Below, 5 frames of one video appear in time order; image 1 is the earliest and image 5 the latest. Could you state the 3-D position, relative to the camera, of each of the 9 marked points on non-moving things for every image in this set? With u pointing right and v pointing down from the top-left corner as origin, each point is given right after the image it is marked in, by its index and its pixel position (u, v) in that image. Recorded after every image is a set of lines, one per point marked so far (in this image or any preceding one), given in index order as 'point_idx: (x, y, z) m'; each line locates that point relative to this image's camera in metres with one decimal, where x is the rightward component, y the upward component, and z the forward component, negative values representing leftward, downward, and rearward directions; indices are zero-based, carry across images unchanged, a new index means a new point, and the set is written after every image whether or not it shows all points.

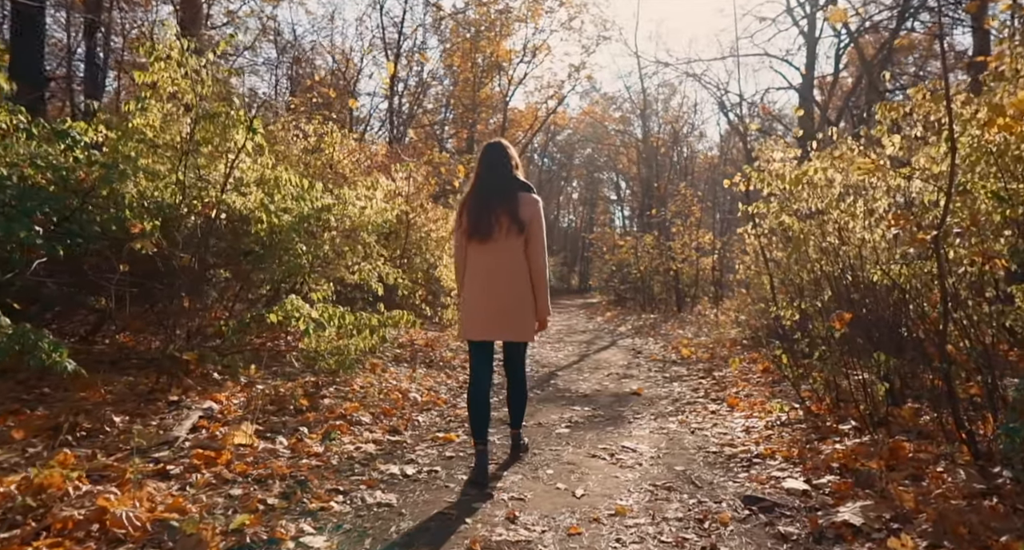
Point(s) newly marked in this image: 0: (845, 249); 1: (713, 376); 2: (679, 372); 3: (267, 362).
0: (+2.3, +0.2, +4.7) m
1: (+2.4, -1.2, +8.1) m
2: (+2.1, -1.2, +8.6) m
3: (-2.3, -0.8, +6.3) m
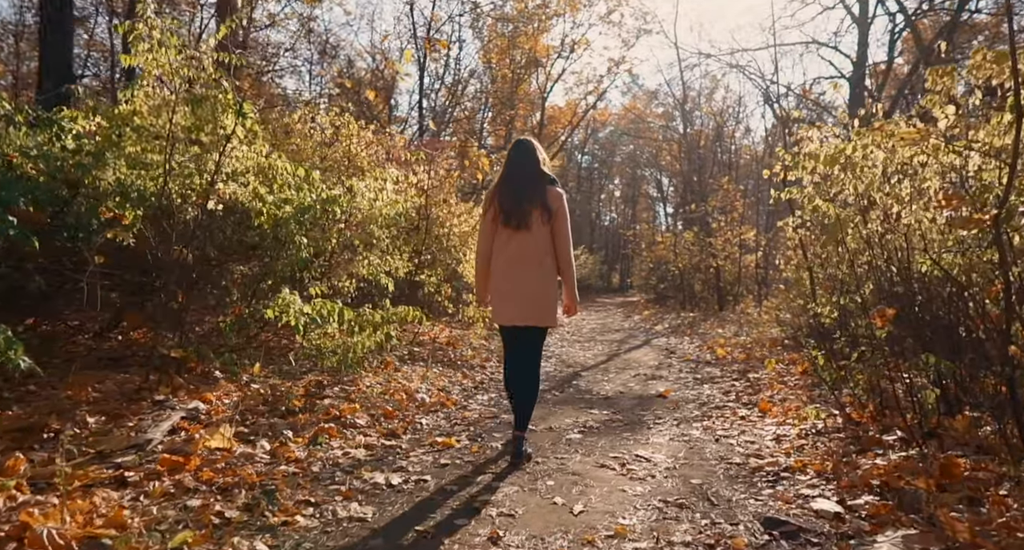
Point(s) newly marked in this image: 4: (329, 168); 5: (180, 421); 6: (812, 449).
0: (+2.3, +0.2, +4.2) m
1: (+2.6, -1.2, +7.5) m
2: (+2.4, -1.2, +8.0) m
3: (-2.2, -0.8, +6.1) m
4: (-2.2, +1.3, +8.1) m
5: (-2.0, -0.9, +4.1) m
6: (+1.9, -1.1, +4.2) m
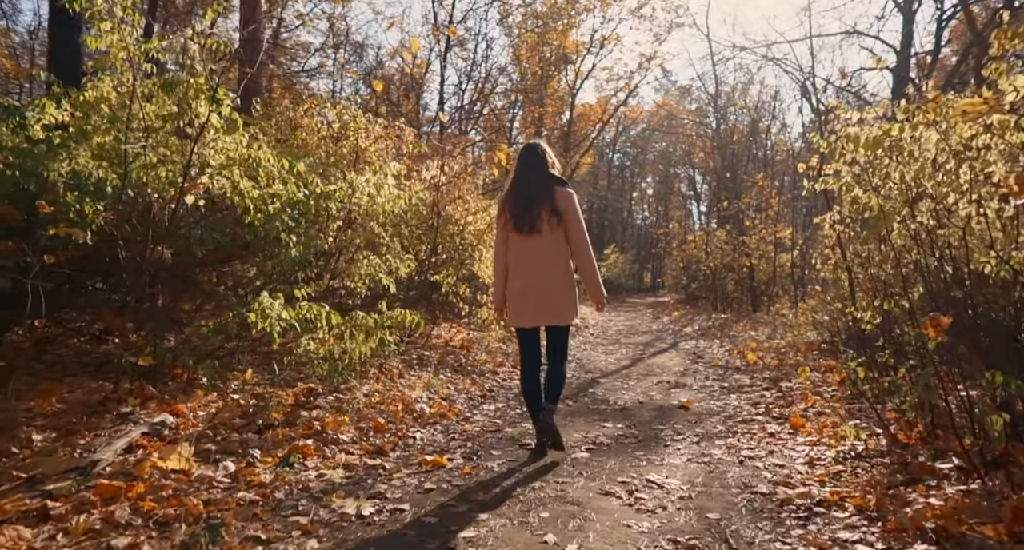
0: (+2.3, +0.2, +3.6) m
1: (+2.7, -1.2, +6.9) m
2: (+2.5, -1.2, +7.4) m
3: (-2.1, -0.8, +5.7) m
4: (-2.0, +1.3, +7.7) m
5: (-2.1, -0.9, +3.7) m
6: (+1.8, -1.1, +3.7) m
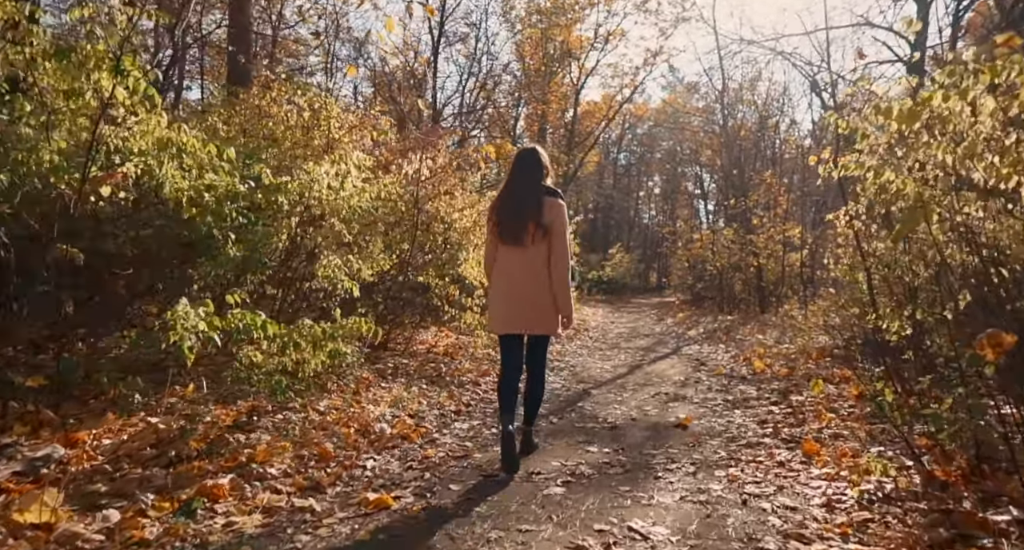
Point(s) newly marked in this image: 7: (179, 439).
0: (+2.1, +0.2, +2.9) m
1: (+2.6, -1.2, +6.2) m
2: (+2.3, -1.2, +6.7) m
3: (-2.3, -0.8, +5.1) m
4: (-2.2, +1.3, +7.1) m
5: (-2.3, -0.9, +3.0) m
6: (+1.6, -1.1, +3.0) m
7: (-1.9, -0.9, +3.8) m
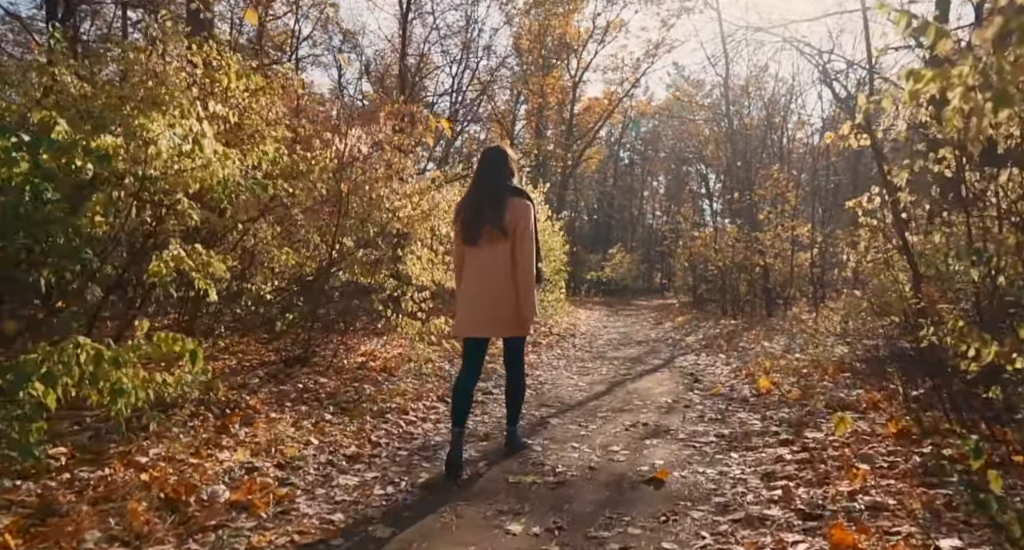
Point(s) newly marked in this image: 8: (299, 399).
0: (+1.5, +0.2, +1.3) m
1: (+2.0, -1.2, +4.7) m
2: (+1.8, -1.2, +5.2) m
3: (-2.9, -0.8, +3.5) m
4: (-2.7, +1.3, +5.6) m
5: (-2.8, -0.9, +1.5) m
6: (+1.1, -1.1, +1.4) m
7: (-2.4, -0.9, +2.3) m
8: (-1.8, -1.0, +5.5) m
